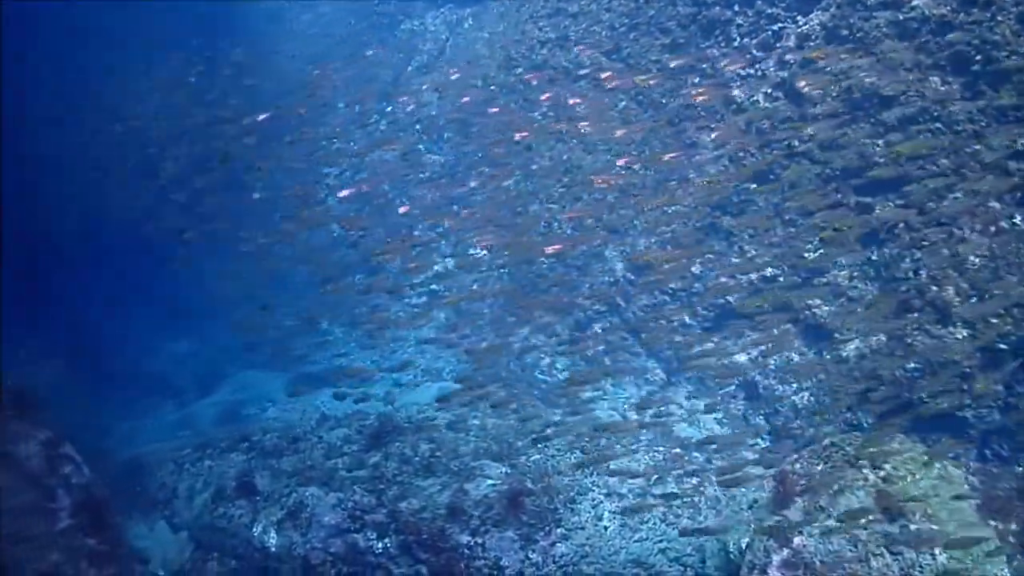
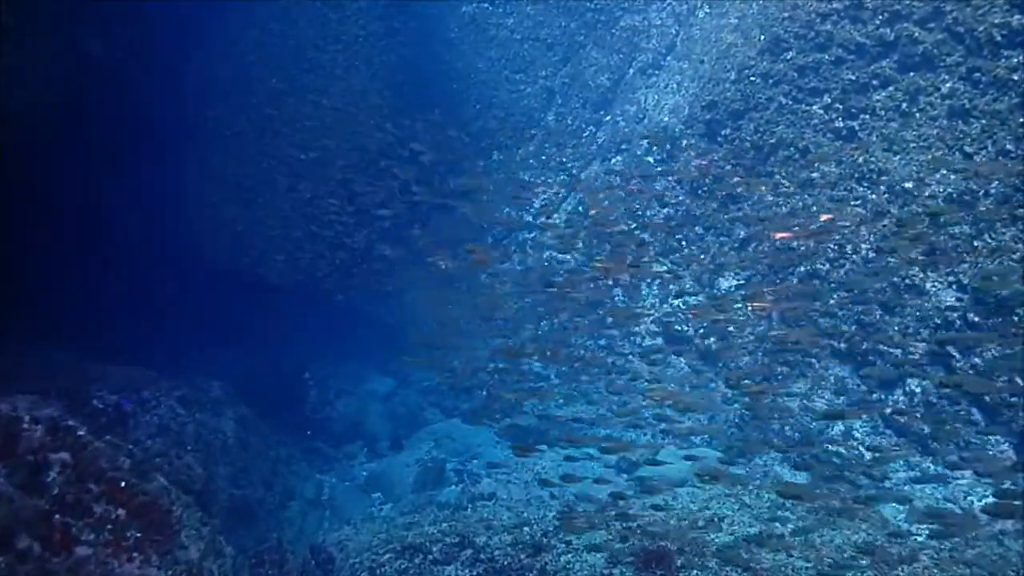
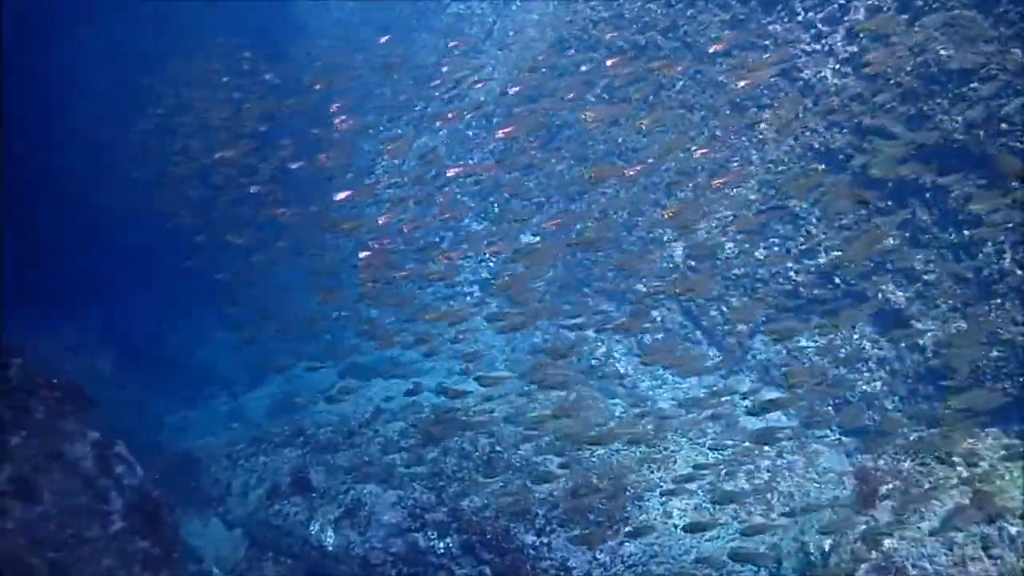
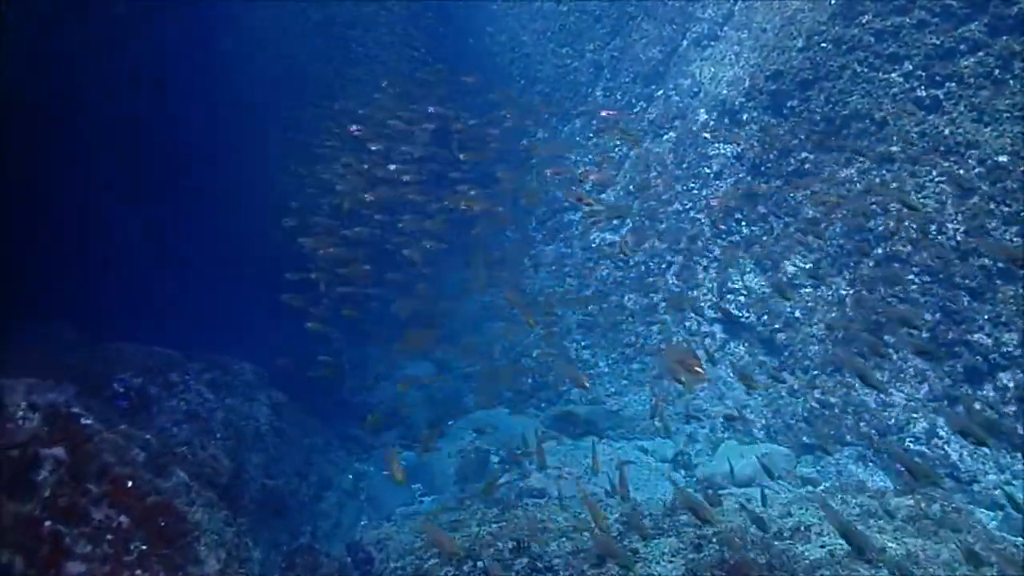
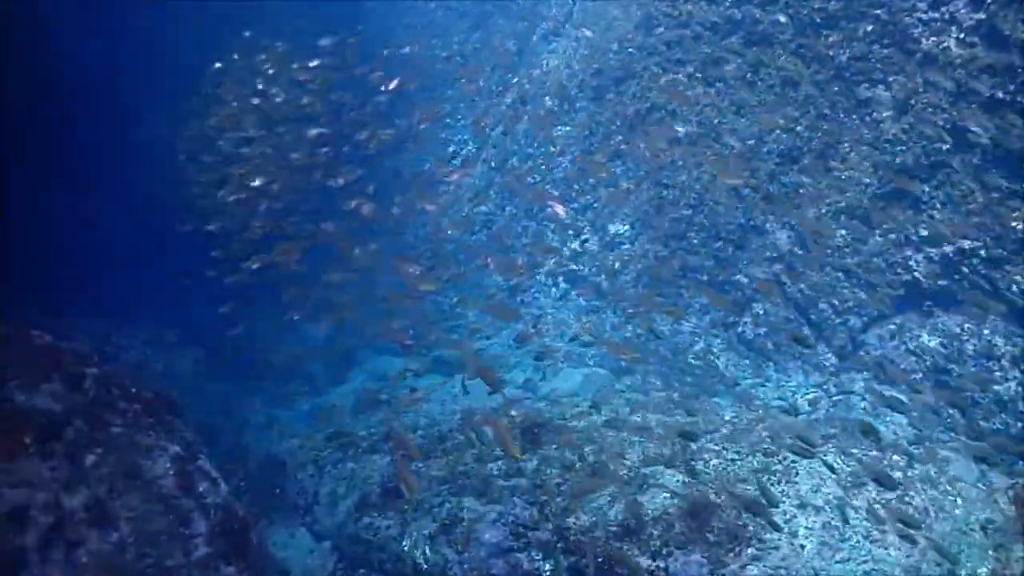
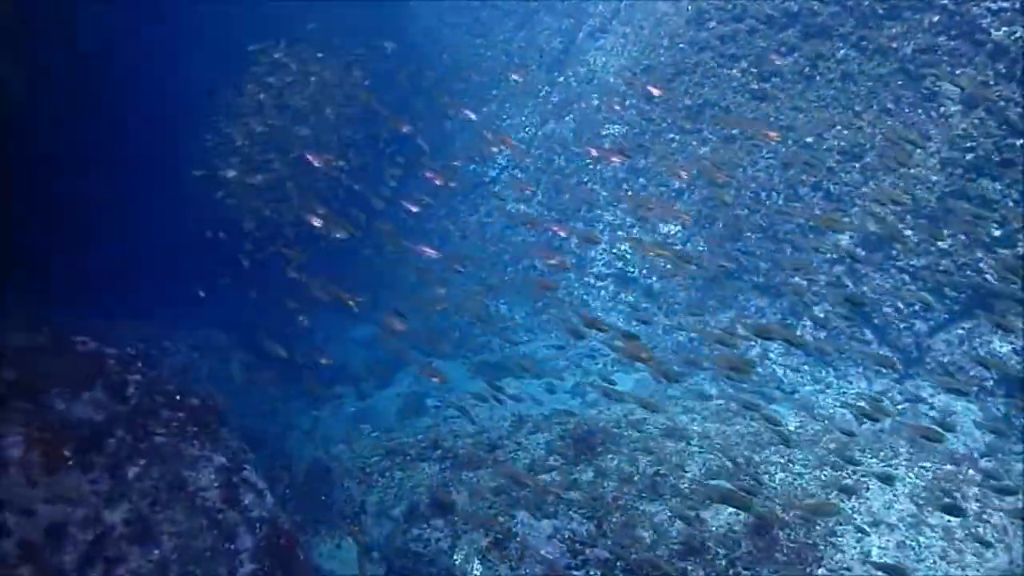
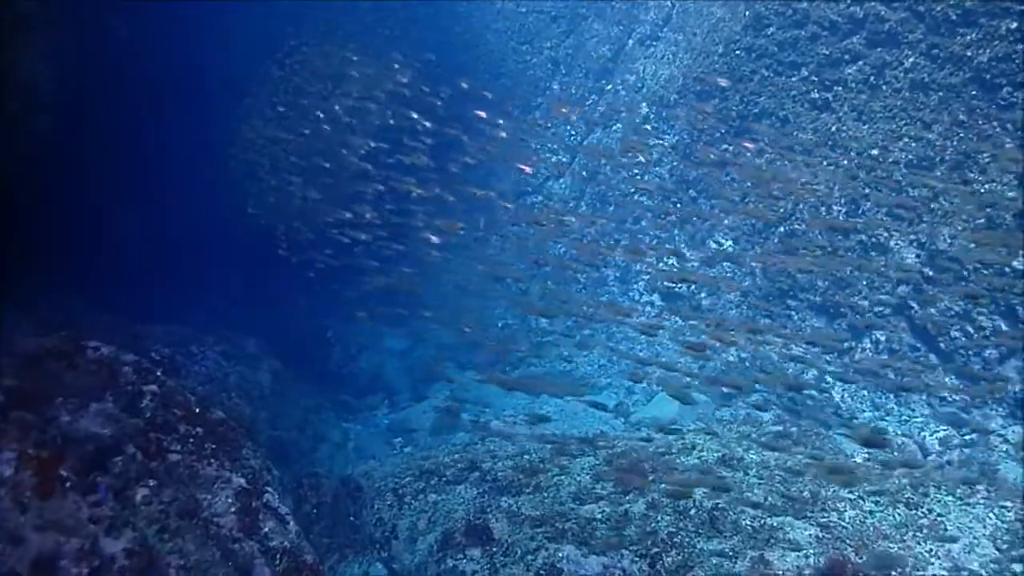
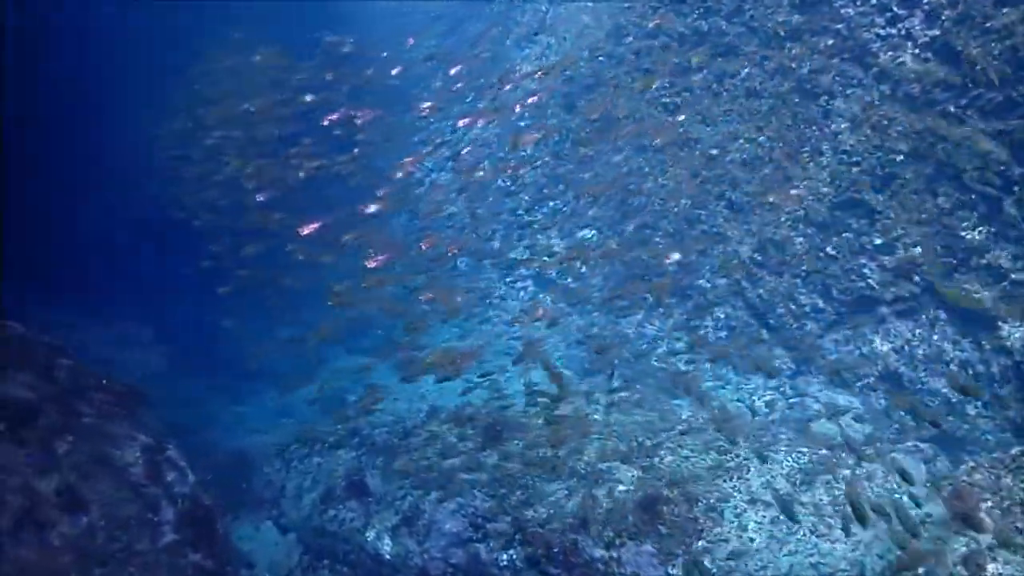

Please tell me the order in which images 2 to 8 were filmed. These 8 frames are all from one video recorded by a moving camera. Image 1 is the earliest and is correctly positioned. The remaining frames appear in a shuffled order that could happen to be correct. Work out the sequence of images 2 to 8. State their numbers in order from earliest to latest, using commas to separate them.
3, 8, 5, 6, 7, 2, 4
